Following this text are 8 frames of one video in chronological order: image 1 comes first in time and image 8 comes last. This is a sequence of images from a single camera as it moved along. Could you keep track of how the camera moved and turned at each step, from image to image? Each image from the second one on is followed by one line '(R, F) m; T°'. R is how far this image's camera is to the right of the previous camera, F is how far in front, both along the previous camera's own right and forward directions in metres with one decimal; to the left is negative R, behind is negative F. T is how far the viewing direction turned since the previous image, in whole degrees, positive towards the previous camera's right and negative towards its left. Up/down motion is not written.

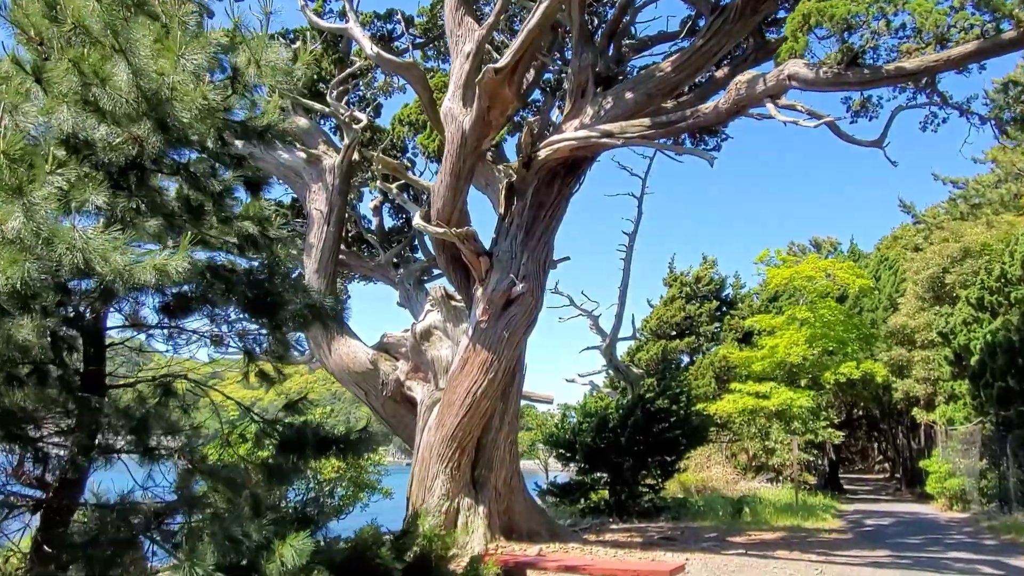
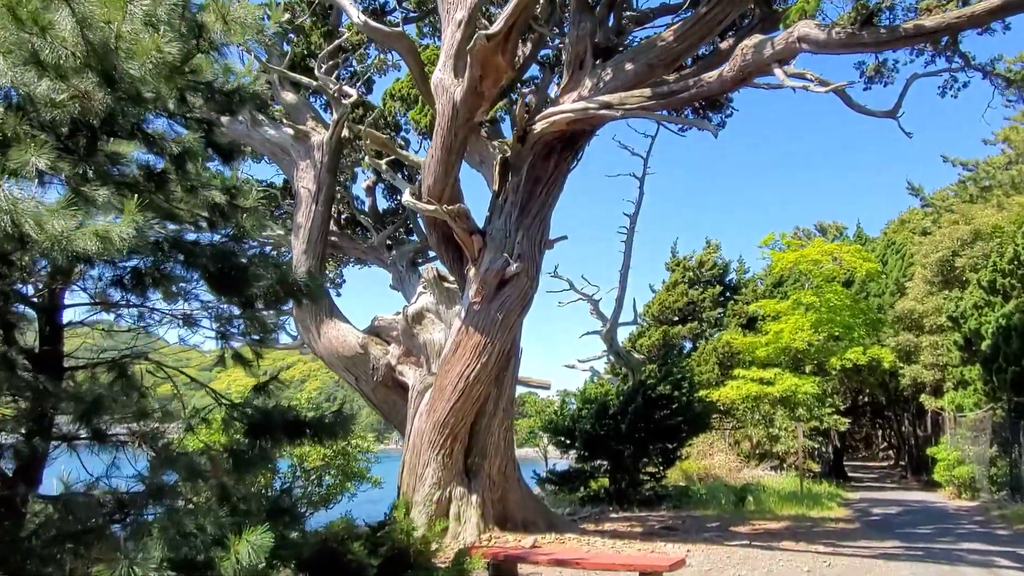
(+0.1, +0.4) m; 0°
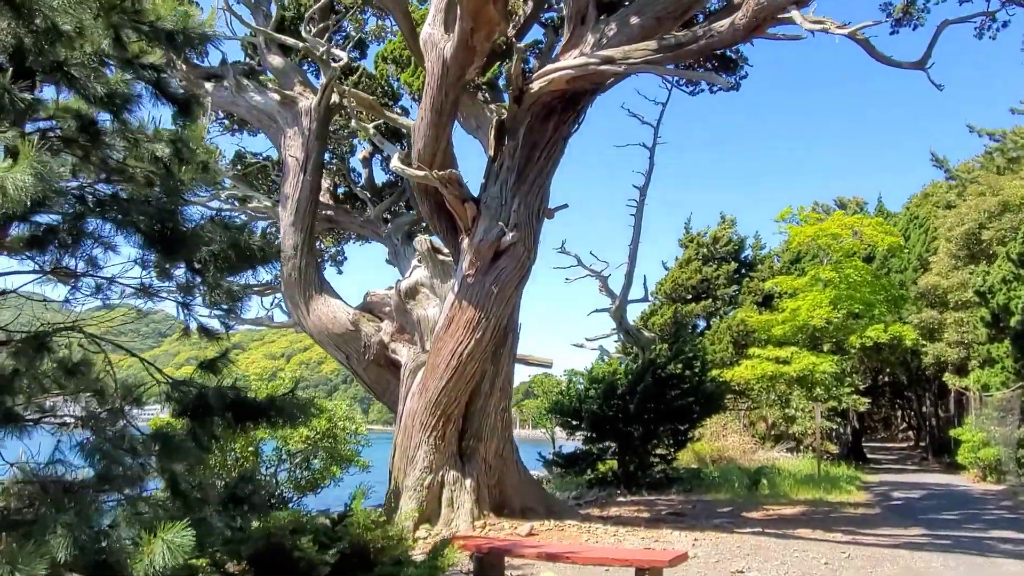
(+0.2, +0.5) m; -1°
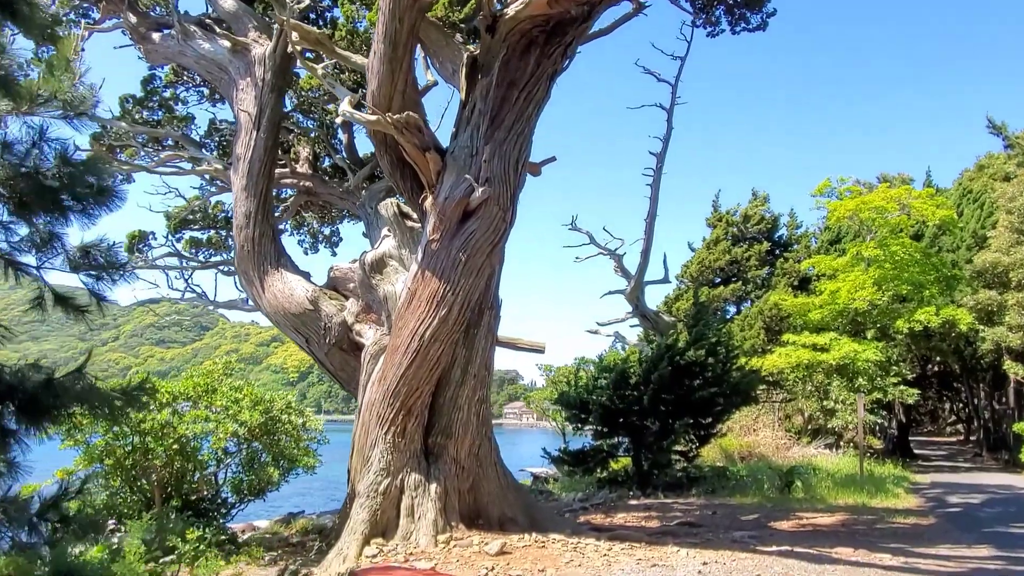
(+0.5, +1.3) m; -3°
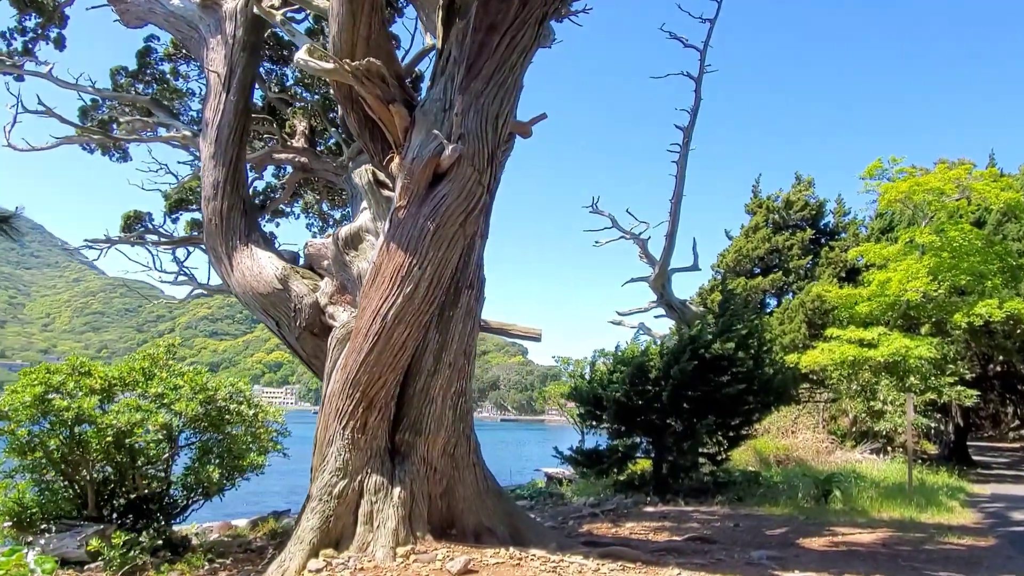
(+0.5, +0.9) m; -4°
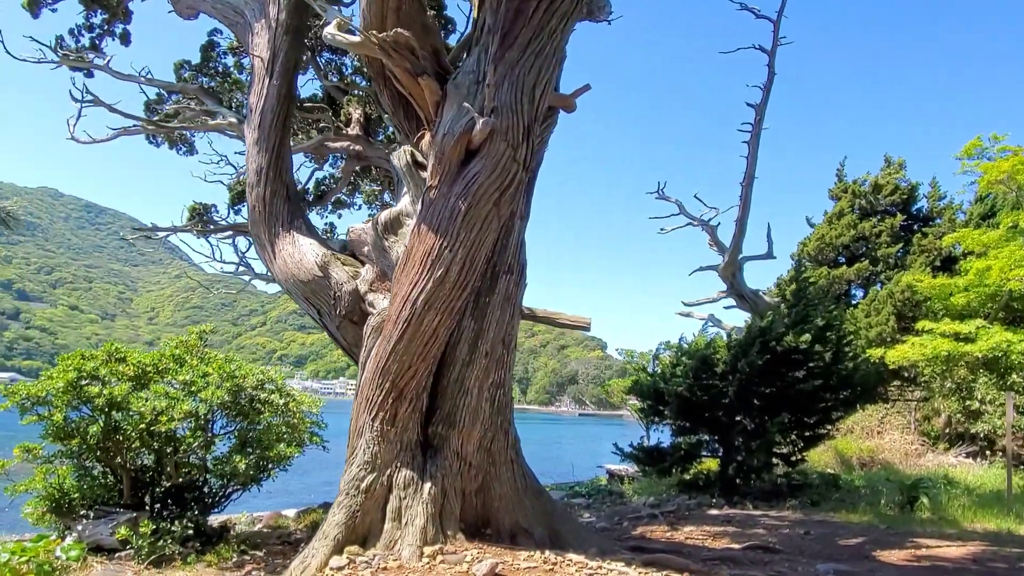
(+0.3, +0.4) m; -6°
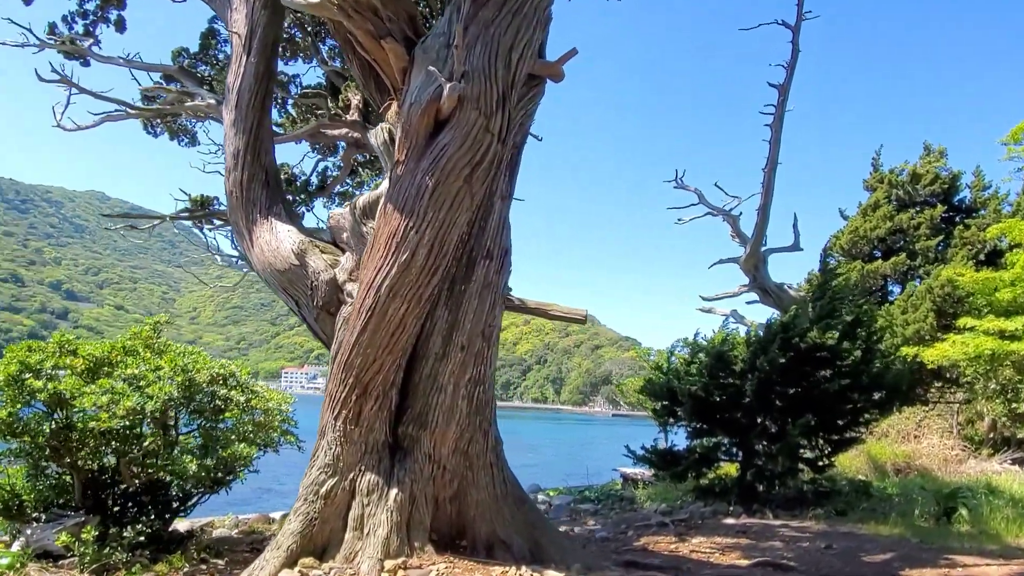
(+0.4, +0.5) m; -3°
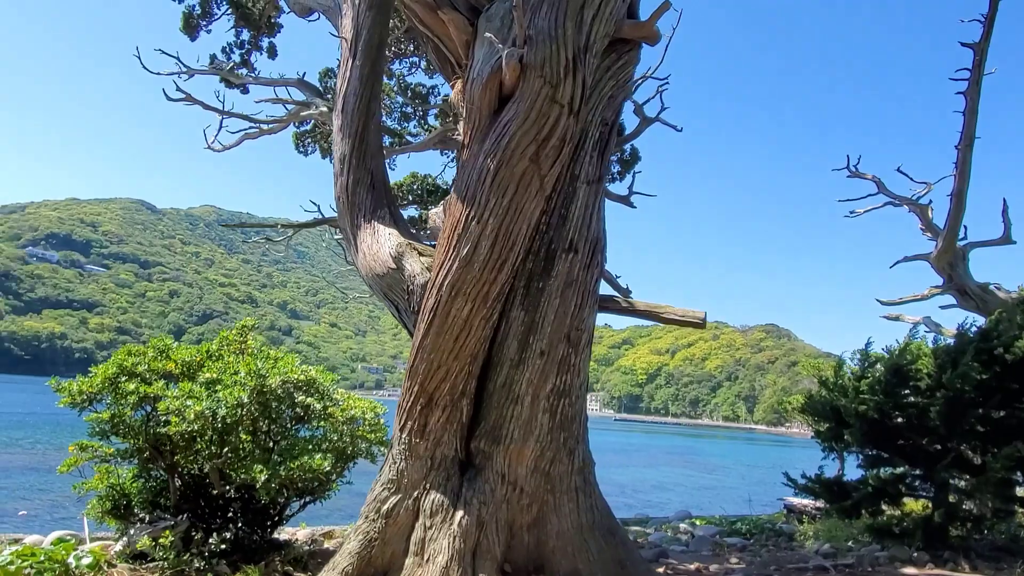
(+0.6, +0.7) m; -14°
